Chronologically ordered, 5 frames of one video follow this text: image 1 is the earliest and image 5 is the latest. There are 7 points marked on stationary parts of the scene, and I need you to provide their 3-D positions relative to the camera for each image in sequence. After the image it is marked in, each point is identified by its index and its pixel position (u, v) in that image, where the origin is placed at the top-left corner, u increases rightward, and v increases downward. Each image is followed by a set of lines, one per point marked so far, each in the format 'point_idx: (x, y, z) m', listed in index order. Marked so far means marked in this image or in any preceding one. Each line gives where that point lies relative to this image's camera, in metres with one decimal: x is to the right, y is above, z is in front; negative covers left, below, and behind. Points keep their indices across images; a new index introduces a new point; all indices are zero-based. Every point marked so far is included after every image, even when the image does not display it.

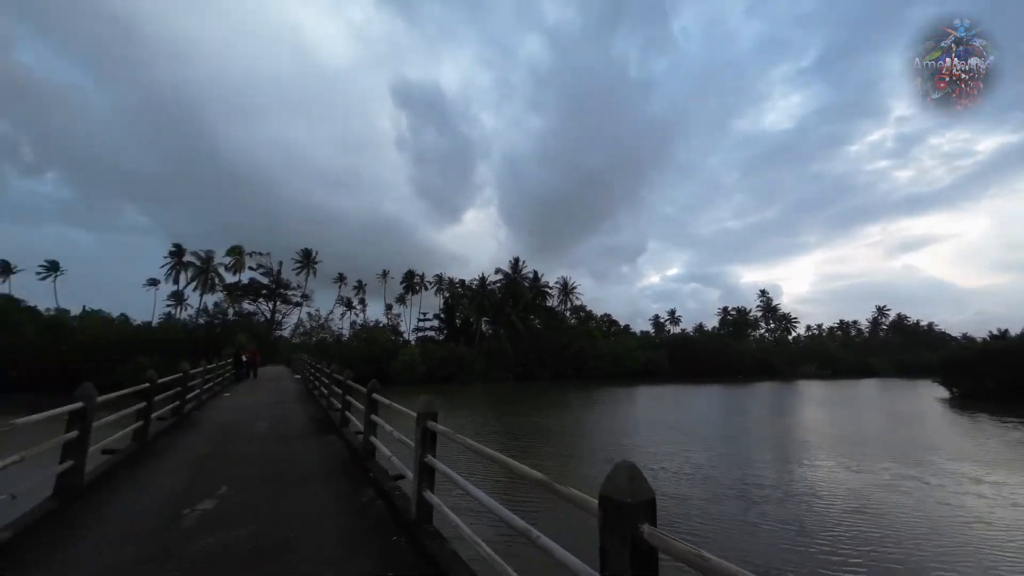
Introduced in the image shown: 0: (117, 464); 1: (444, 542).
0: (-5.0, -2.2, +4.9) m
1: (-0.6, -2.1, +3.2) m
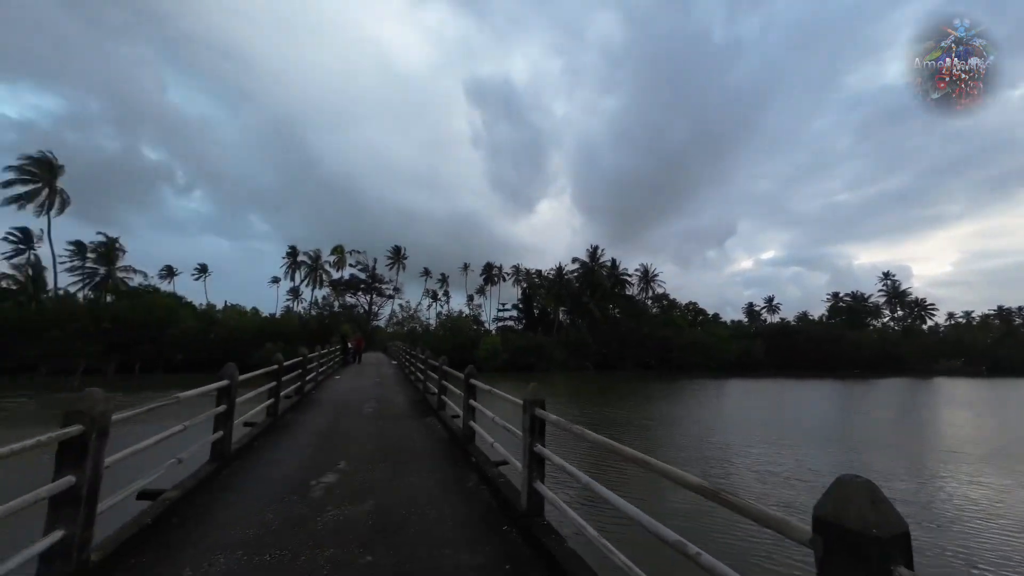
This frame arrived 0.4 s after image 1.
0: (-3.6, -2.1, +5.6) m
1: (+0.3, -1.9, +3.0) m
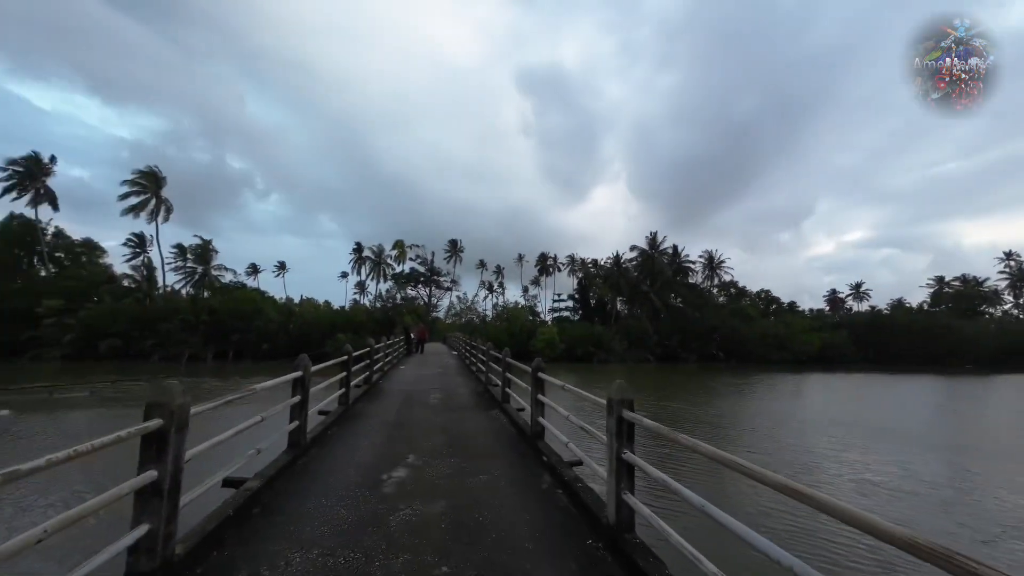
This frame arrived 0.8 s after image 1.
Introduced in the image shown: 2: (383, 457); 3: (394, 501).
0: (-2.6, -2.0, +5.7) m
1: (+0.9, -1.8, +2.6) m
2: (-1.5, -1.9, +4.5) m
3: (-1.0, -1.8, +3.4) m
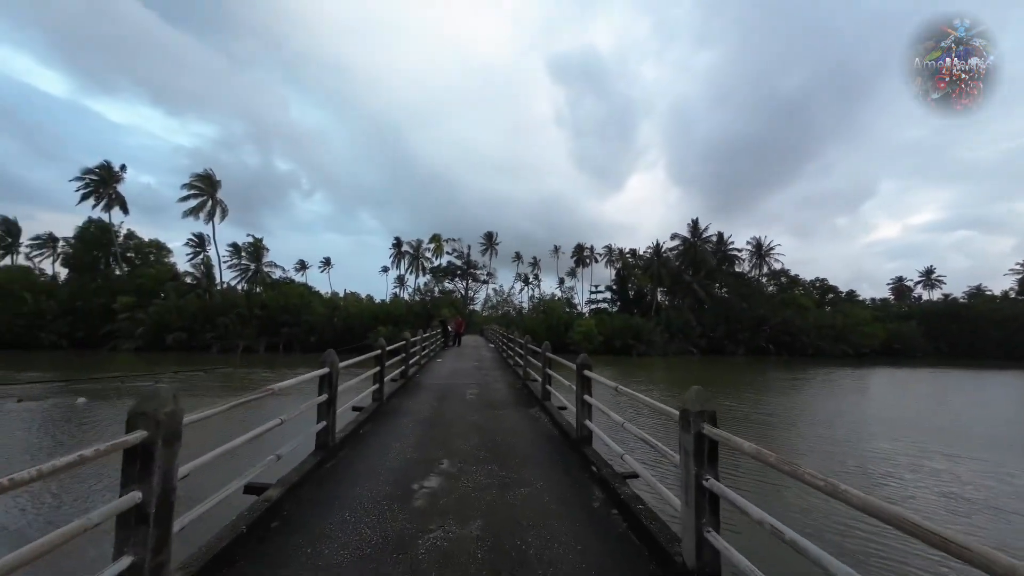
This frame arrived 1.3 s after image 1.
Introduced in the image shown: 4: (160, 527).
0: (-2.1, -1.9, +5.4) m
1: (+1.2, -1.7, +2.0) m
2: (-1.0, -1.8, +4.1) m
3: (-0.7, -1.7, +3.0) m
4: (-1.7, -1.1, +1.9) m
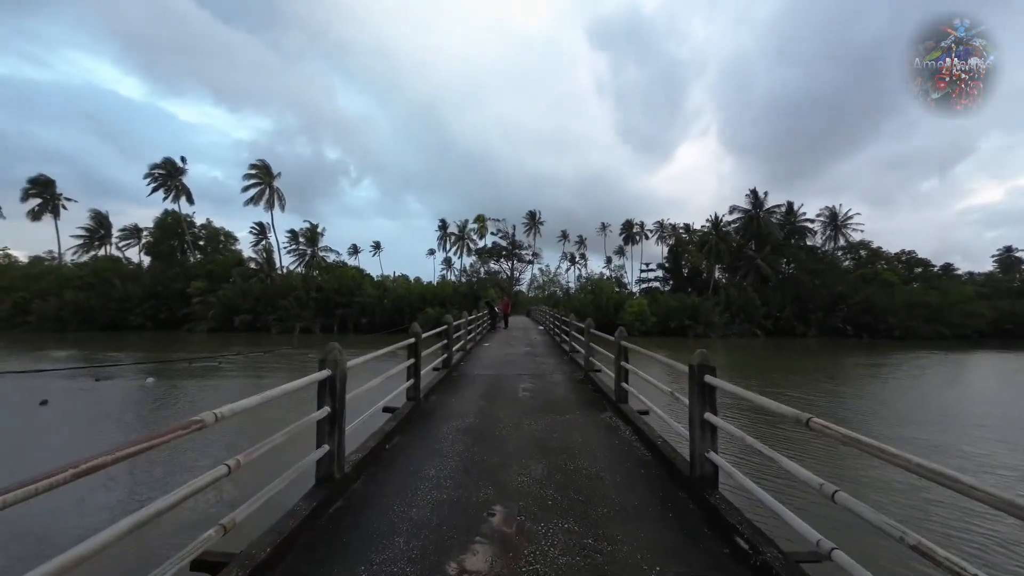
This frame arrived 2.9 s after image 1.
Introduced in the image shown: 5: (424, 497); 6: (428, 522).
0: (-1.3, -1.6, +4.2) m
1: (+1.6, -1.5, +0.5) m
2: (-0.4, -1.6, +2.8) m
3: (-0.2, -1.5, +1.6) m
4: (-1.3, -1.0, +0.6) m
5: (-0.7, -1.6, +3.0) m
6: (-0.6, -1.6, +2.6) m
